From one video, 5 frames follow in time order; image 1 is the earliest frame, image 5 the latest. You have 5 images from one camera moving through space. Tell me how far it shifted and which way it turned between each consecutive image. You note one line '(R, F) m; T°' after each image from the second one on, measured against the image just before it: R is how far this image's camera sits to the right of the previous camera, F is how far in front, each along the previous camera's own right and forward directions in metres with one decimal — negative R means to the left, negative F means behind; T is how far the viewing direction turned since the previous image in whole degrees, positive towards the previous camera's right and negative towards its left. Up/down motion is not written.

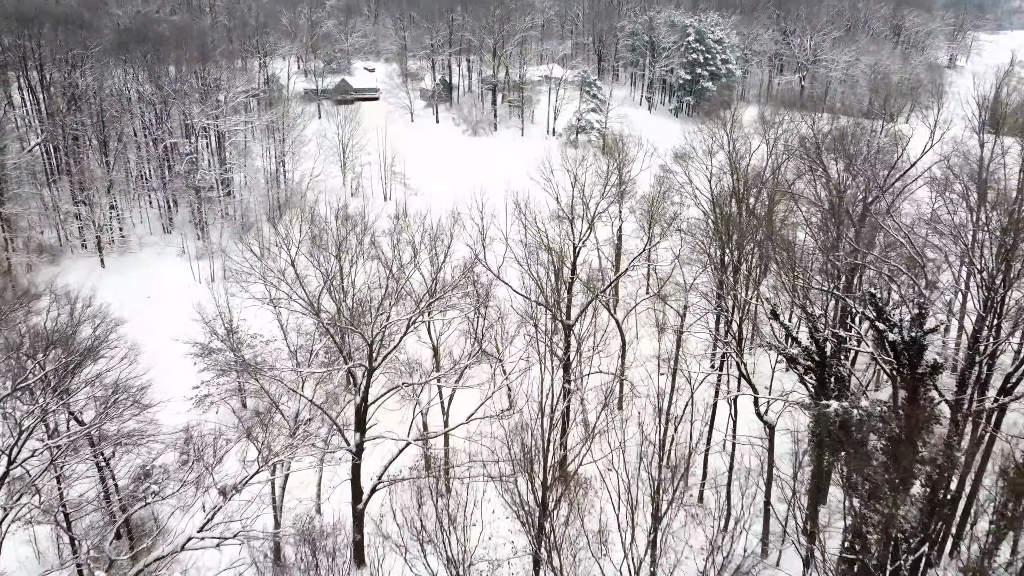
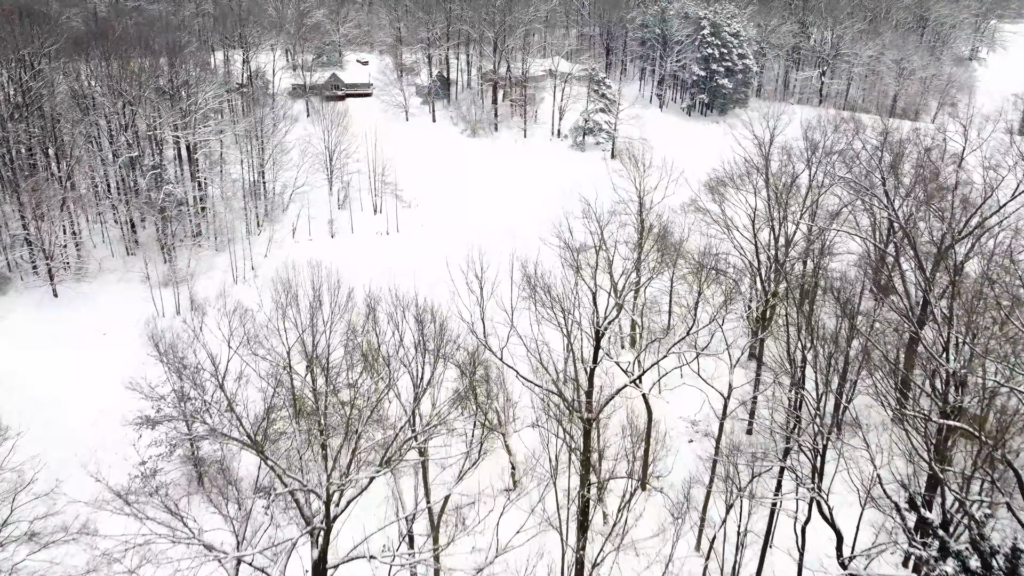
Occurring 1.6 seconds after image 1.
(-0.1, +3.4) m; 0°
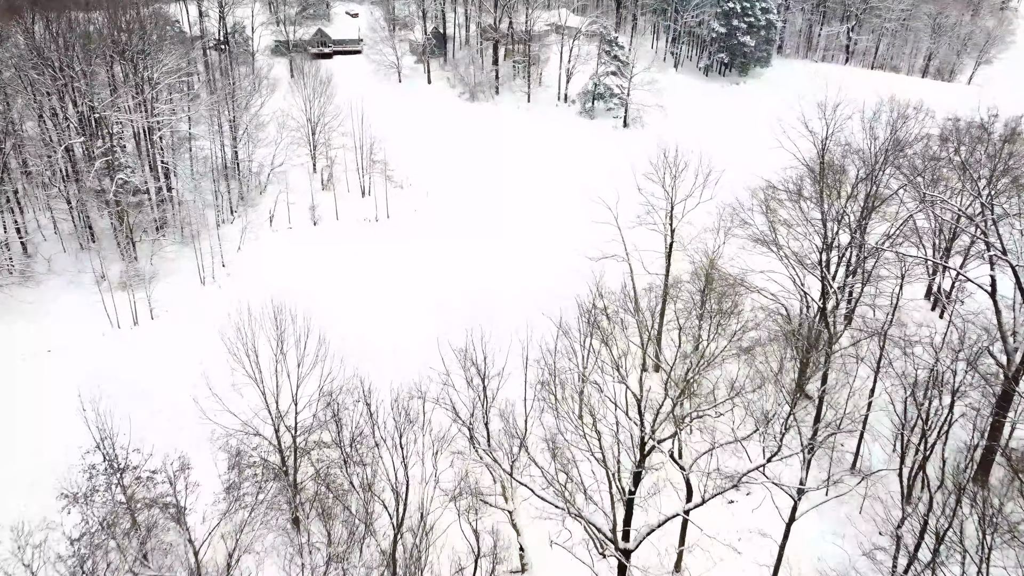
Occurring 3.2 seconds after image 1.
(-0.2, +3.5) m; 0°
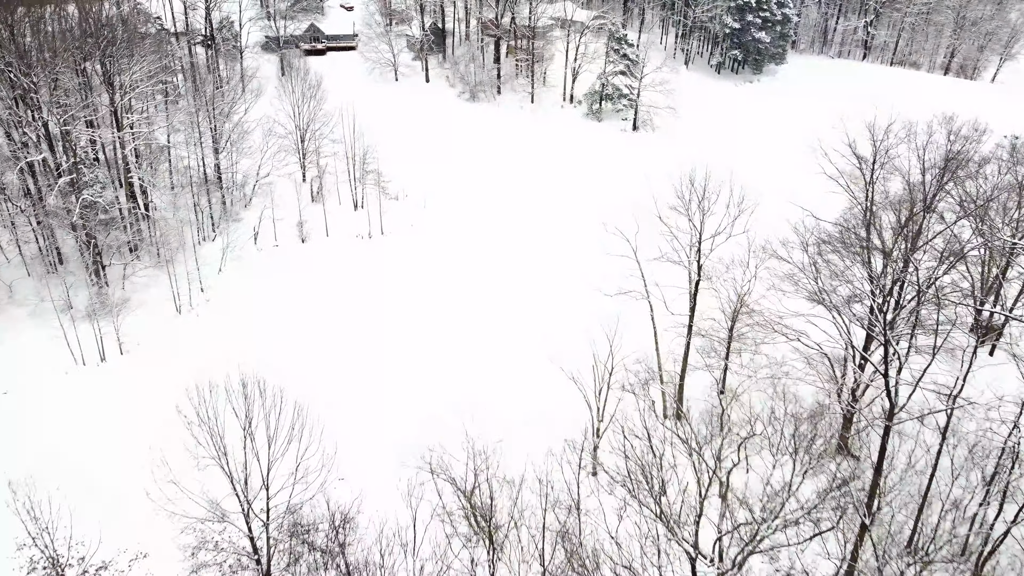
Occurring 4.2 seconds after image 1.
(-0.1, +2.2) m; 0°
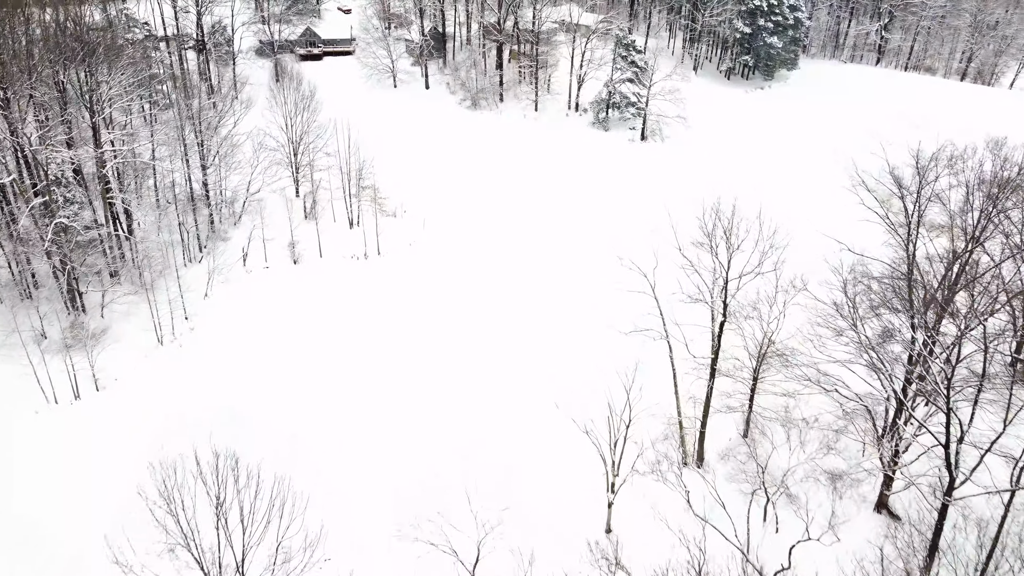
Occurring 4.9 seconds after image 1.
(-0.1, +1.6) m; 0°
